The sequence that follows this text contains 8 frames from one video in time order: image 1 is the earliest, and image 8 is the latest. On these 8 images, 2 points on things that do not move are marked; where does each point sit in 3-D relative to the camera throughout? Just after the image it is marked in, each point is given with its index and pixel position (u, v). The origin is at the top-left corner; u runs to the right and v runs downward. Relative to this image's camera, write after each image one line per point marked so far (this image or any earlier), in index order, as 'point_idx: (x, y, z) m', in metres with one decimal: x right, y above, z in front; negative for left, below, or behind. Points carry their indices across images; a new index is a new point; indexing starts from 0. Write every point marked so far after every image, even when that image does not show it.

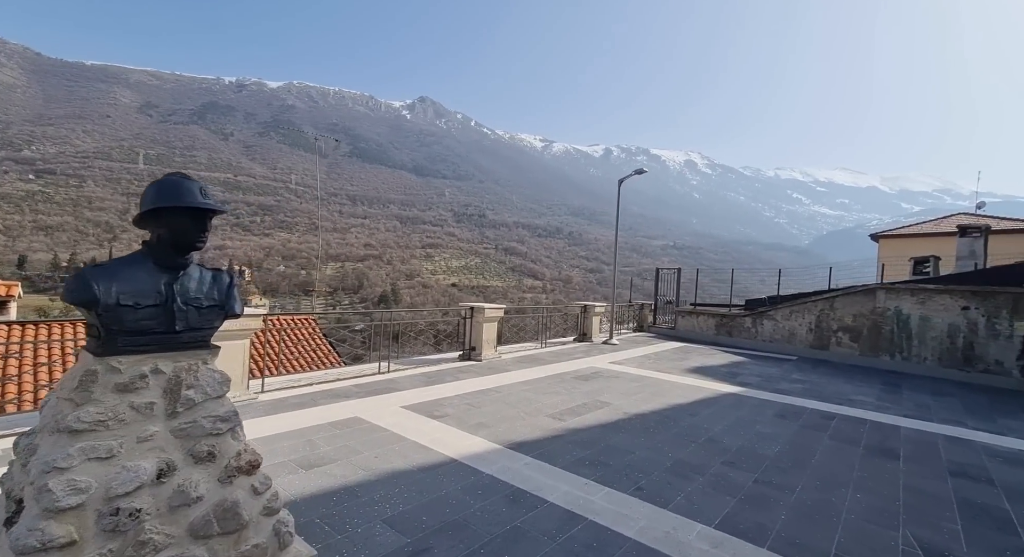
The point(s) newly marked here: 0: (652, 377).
0: (+2.2, -1.6, +7.8) m
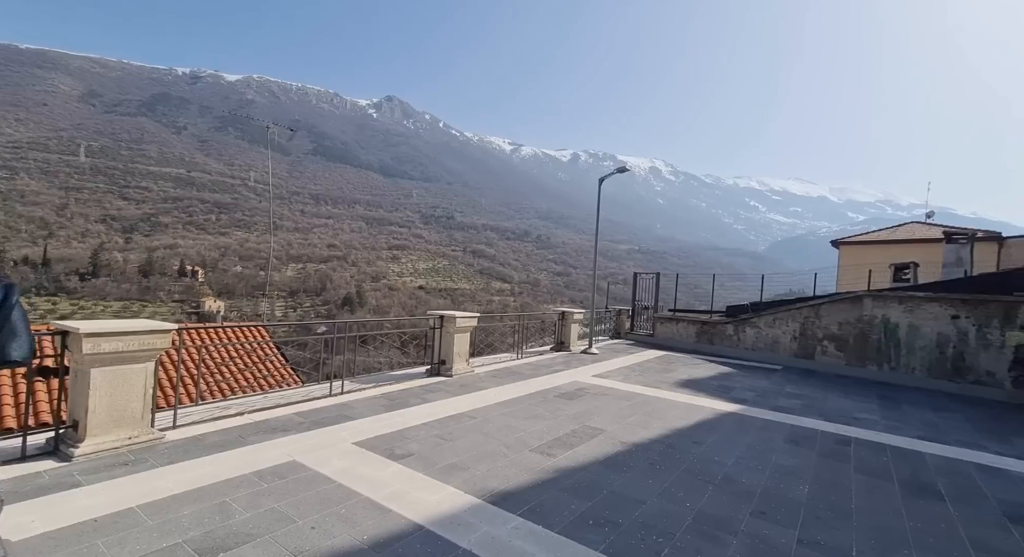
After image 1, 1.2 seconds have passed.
0: (+1.9, -1.6, +7.0) m
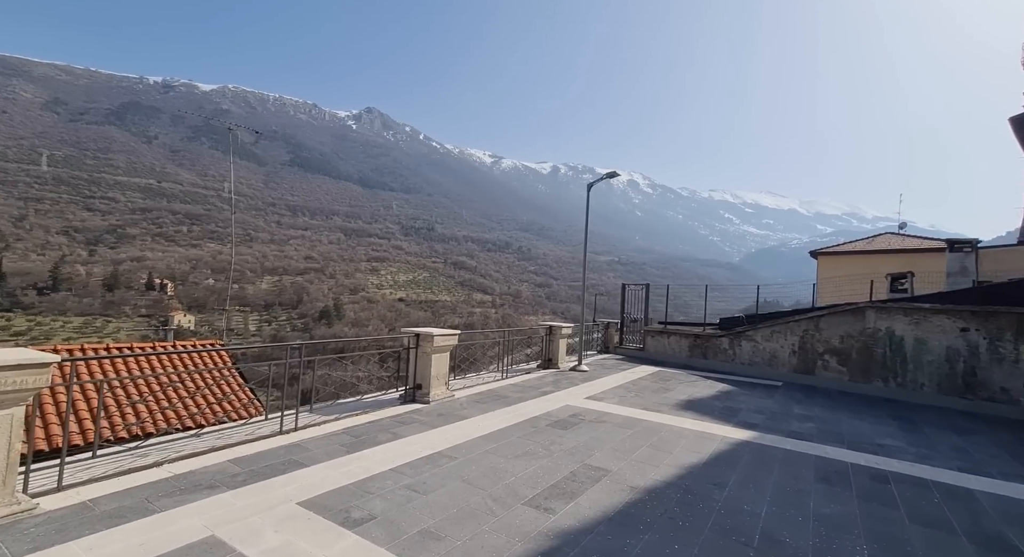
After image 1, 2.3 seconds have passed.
0: (+1.7, -1.8, +6.2) m
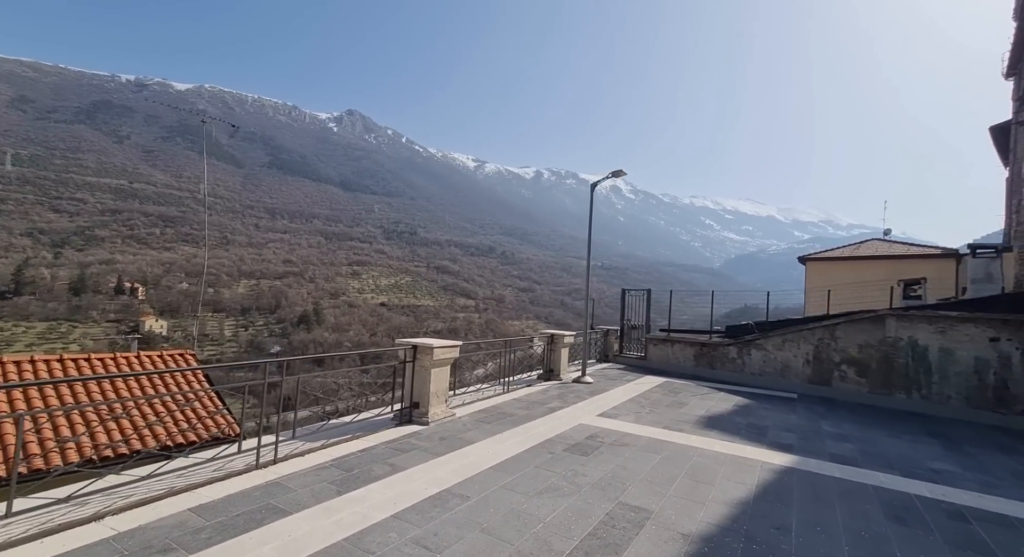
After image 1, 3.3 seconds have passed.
0: (+1.8, -1.9, +5.6) m
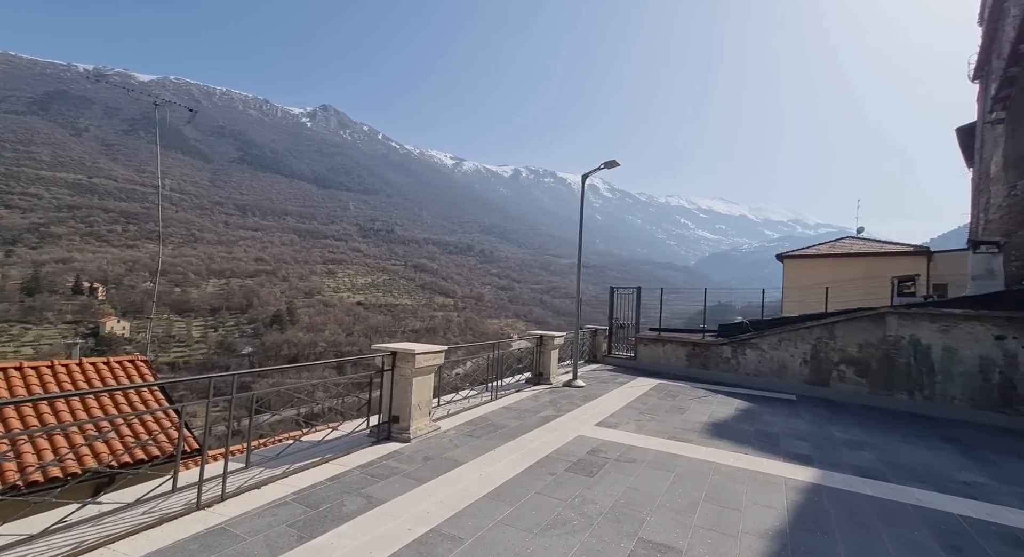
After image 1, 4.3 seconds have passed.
0: (+1.7, -1.8, +5.0) m
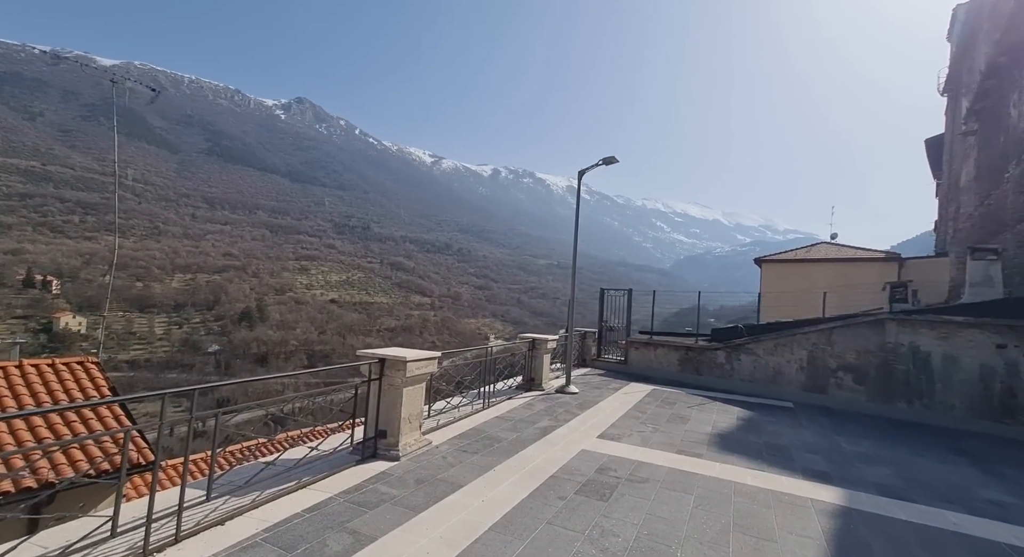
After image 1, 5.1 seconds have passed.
0: (+1.7, -1.8, +4.6) m
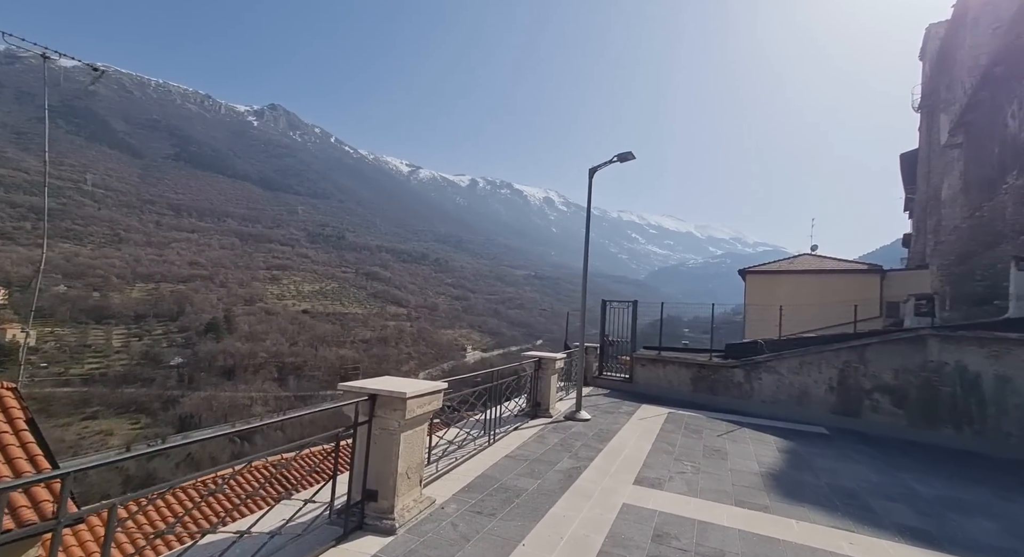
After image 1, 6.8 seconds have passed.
0: (+1.9, -1.9, +3.6) m
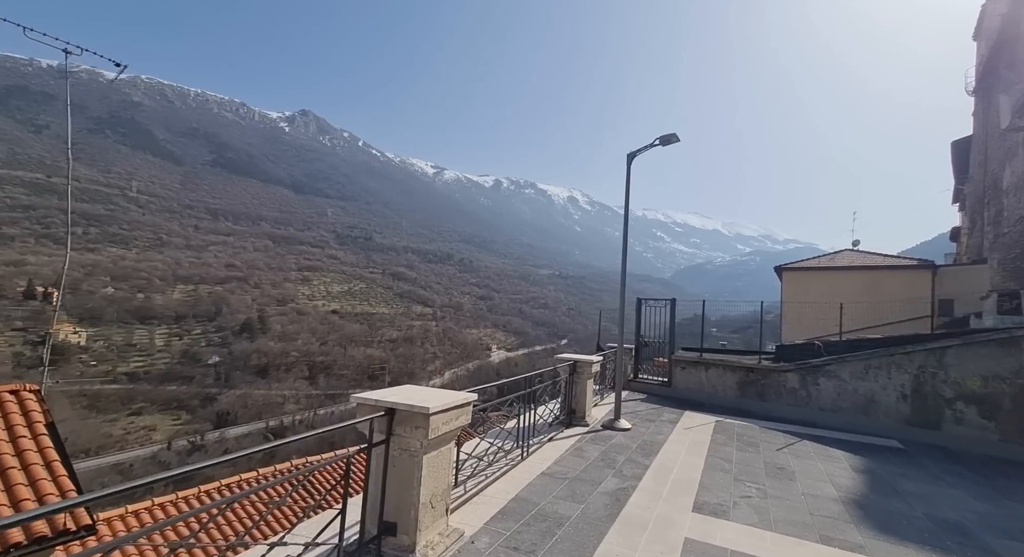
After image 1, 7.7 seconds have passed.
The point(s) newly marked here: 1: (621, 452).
0: (+2.2, -1.9, +2.9) m
1: (+1.3, -2.0, +5.6) m
